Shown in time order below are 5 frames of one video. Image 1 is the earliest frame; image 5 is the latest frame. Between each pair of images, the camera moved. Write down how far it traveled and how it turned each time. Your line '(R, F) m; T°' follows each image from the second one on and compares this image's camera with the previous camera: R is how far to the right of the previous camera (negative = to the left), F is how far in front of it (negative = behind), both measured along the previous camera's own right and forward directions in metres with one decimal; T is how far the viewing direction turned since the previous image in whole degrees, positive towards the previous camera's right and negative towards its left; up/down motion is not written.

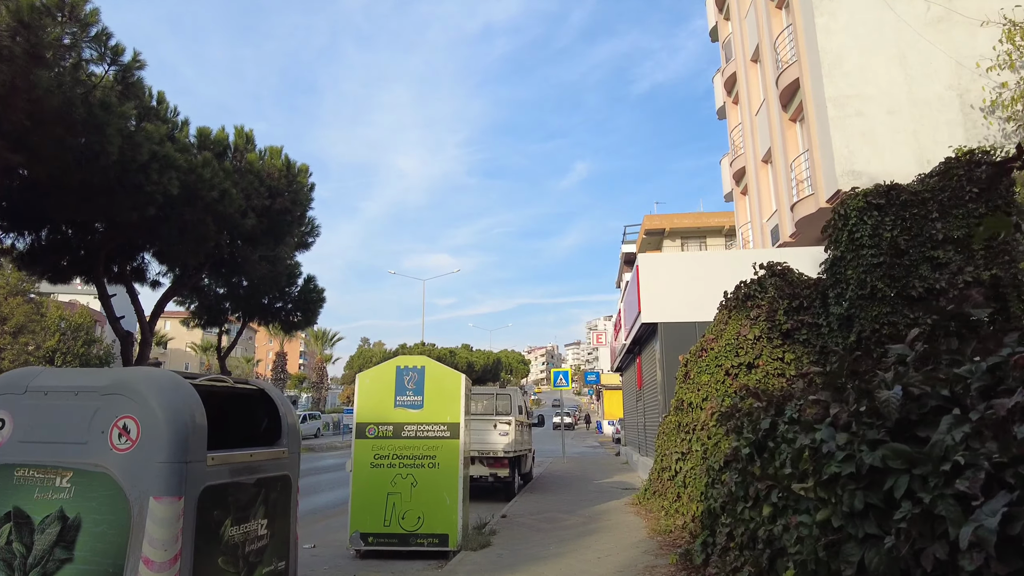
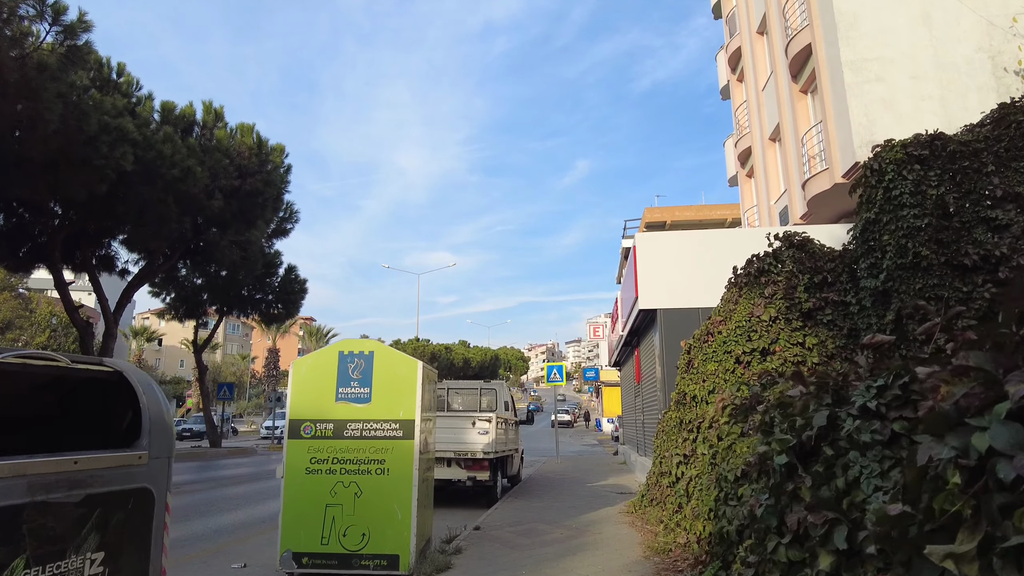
(+0.4, +1.5) m; 0°
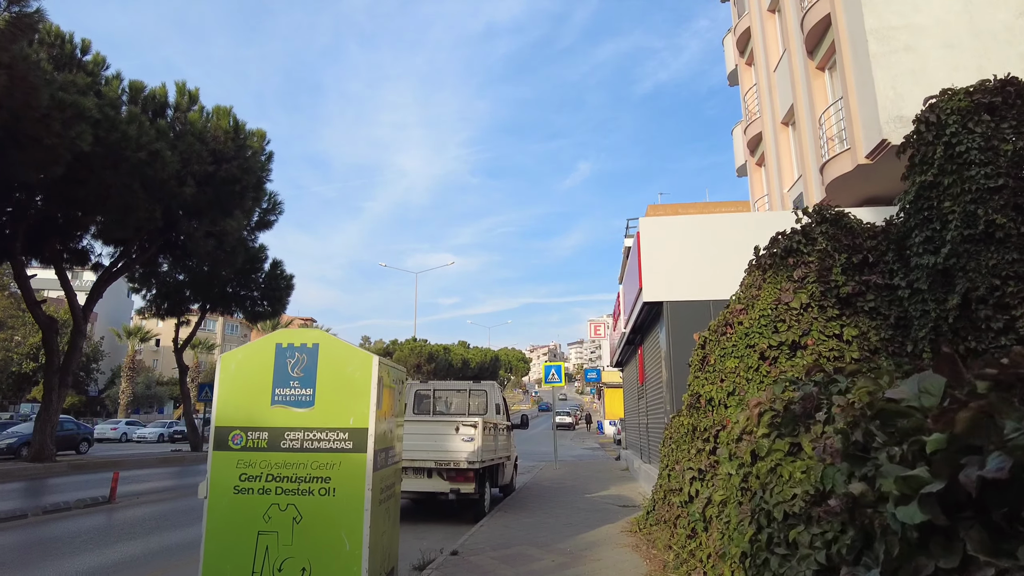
(+0.2, +1.3) m; 0°
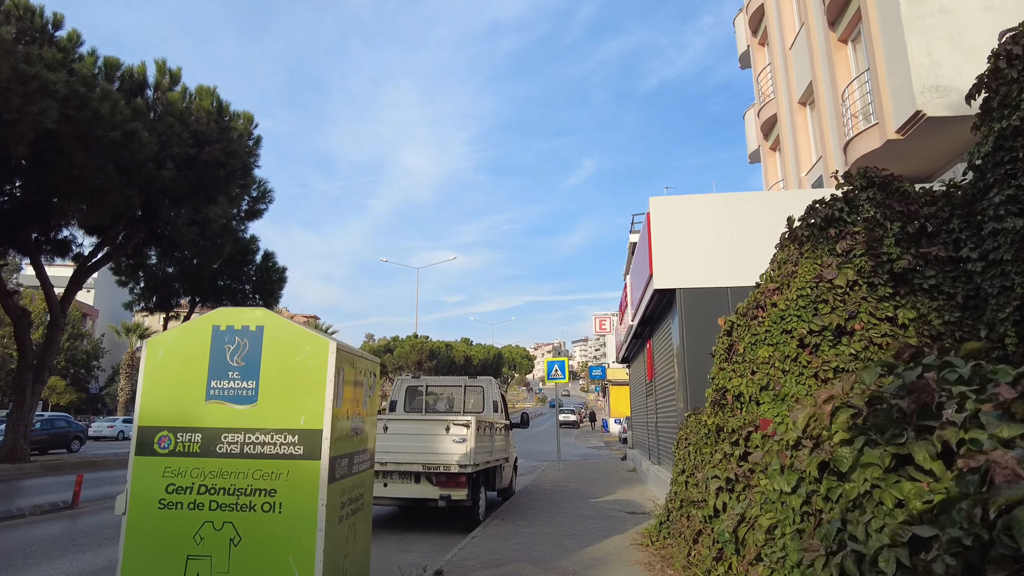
(+0.1, +1.1) m; 0°
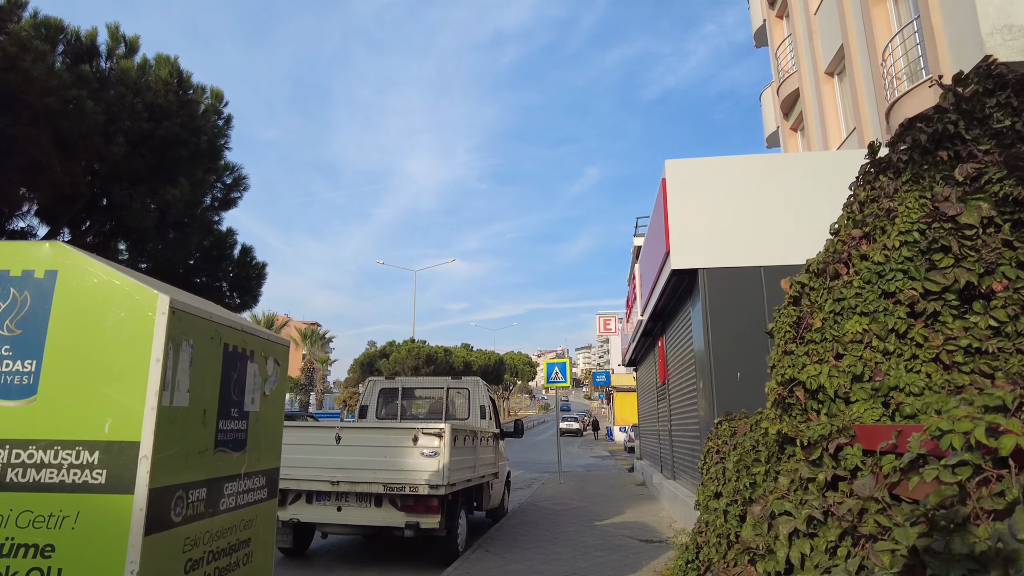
(+0.2, +1.9) m; 0°
